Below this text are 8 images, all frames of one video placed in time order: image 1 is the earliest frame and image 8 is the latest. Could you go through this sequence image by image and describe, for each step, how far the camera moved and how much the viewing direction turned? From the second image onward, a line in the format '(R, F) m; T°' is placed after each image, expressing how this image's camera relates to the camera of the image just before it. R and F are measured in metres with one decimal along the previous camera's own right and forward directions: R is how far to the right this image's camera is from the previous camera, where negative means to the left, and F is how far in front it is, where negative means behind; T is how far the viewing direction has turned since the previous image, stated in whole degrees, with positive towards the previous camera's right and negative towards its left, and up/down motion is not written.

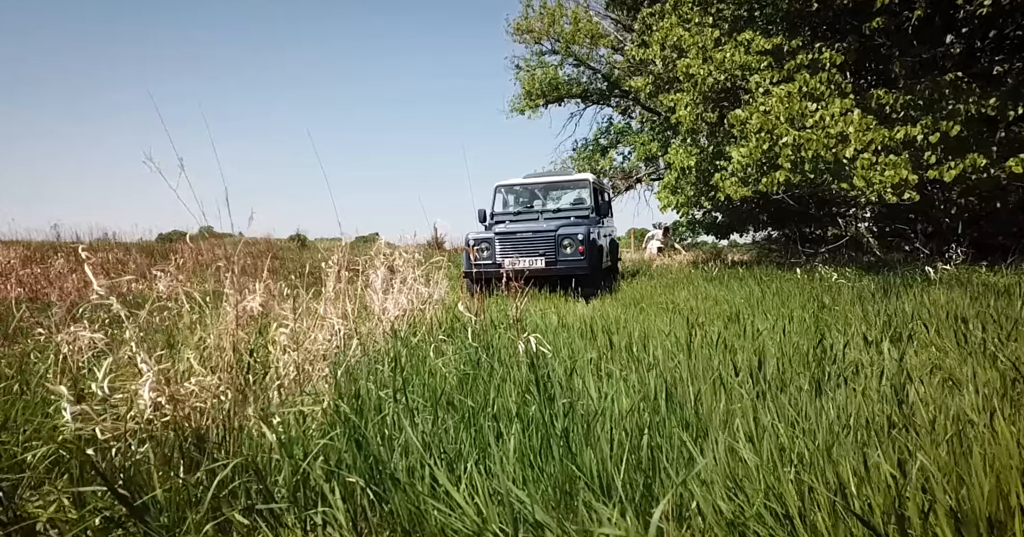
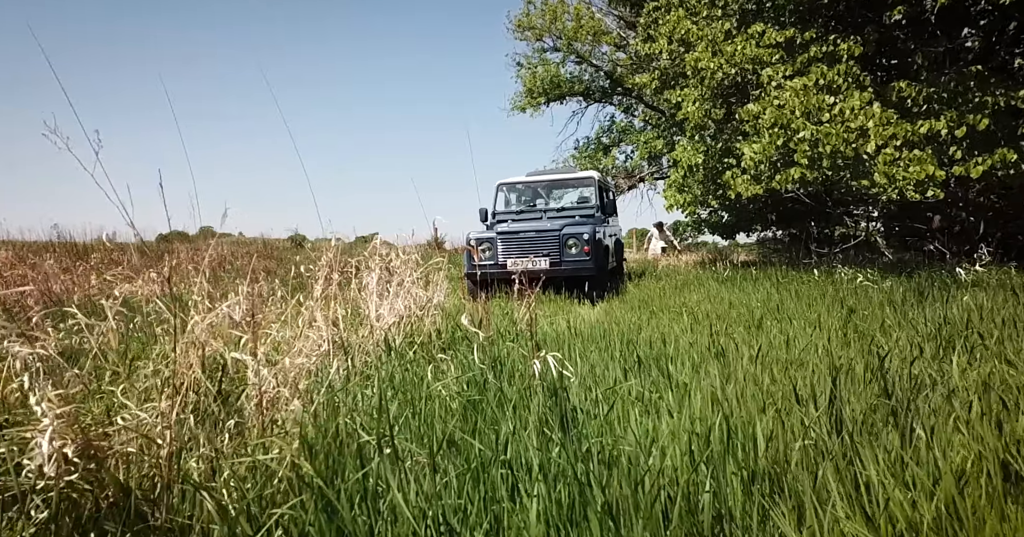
(0.0, +0.4) m; 0°
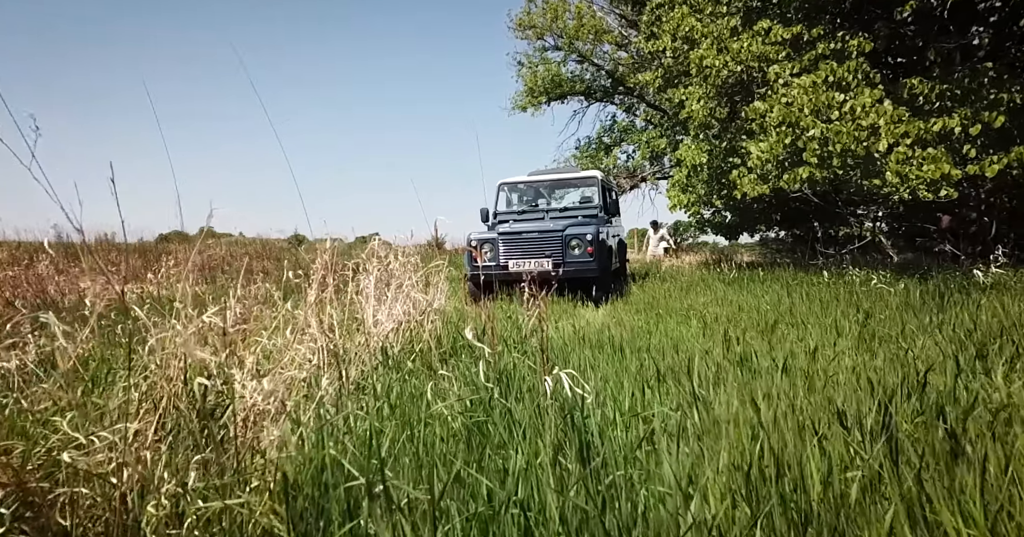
(0.0, +0.2) m; 0°
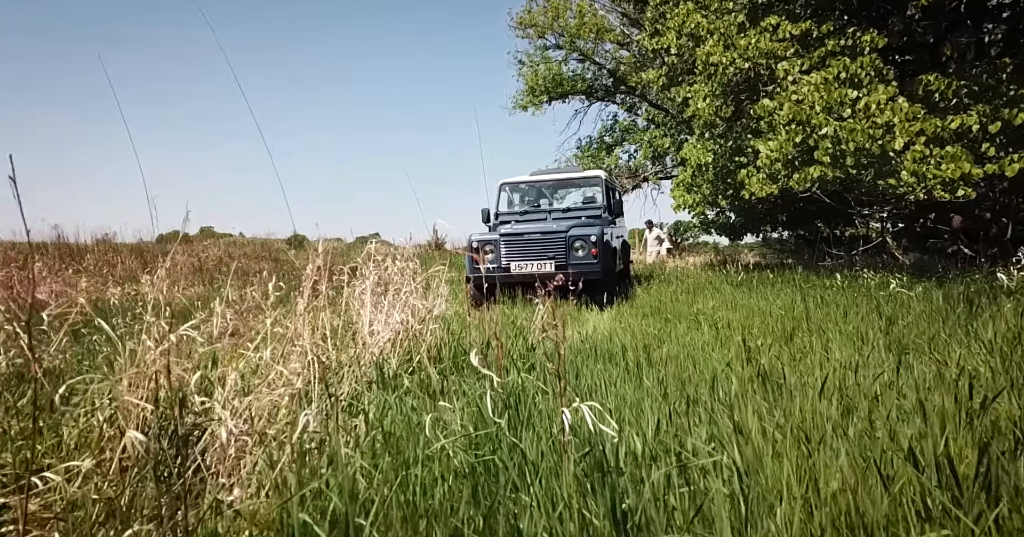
(0.0, +0.3) m; 0°
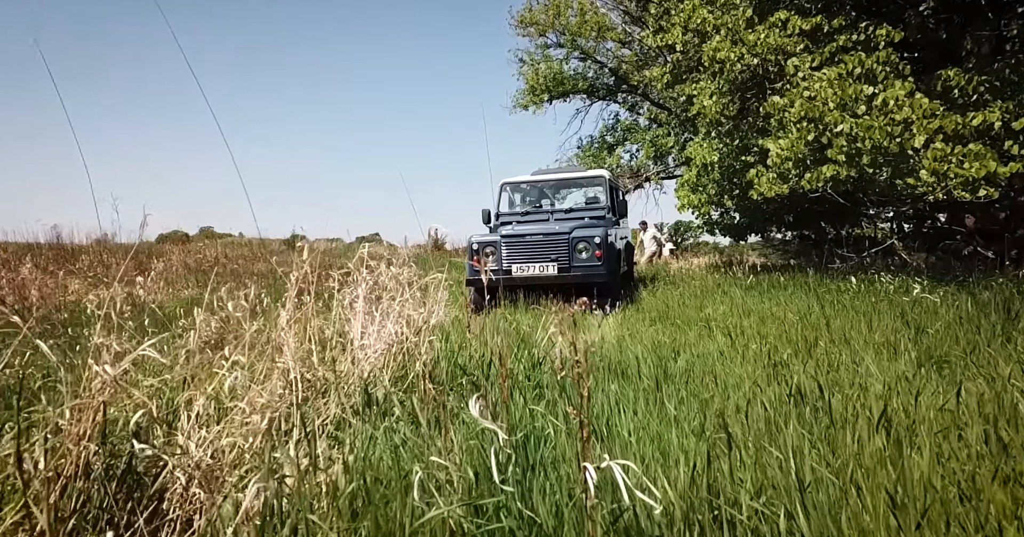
(0.0, +0.3) m; 0°
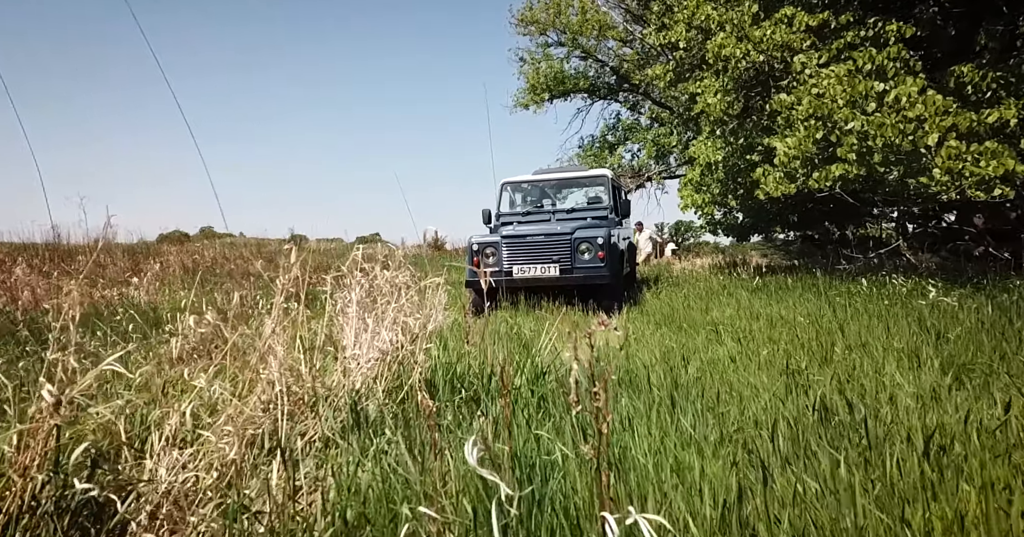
(0.0, +0.2) m; 0°
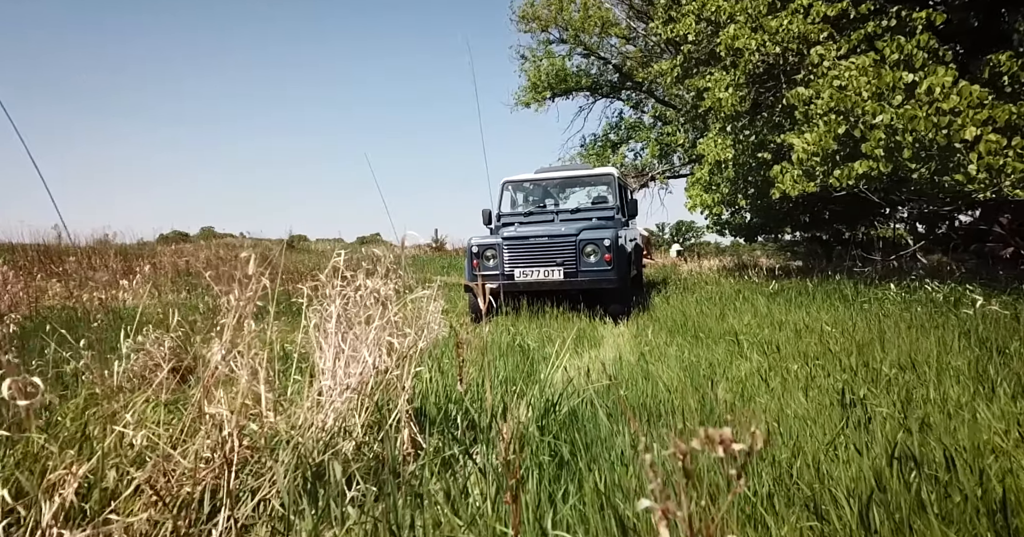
(0.0, +0.5) m; 0°
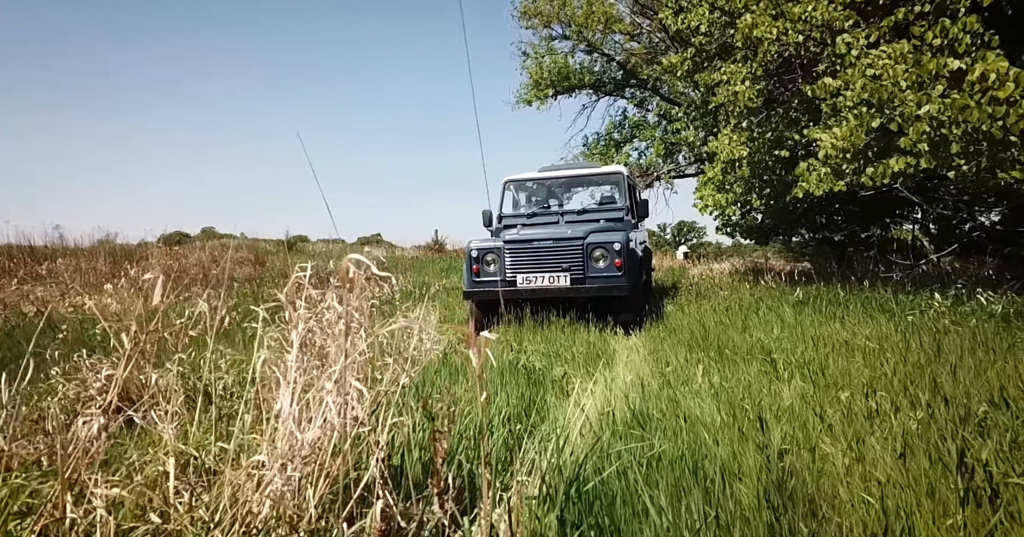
(0.0, +0.7) m; 0°
